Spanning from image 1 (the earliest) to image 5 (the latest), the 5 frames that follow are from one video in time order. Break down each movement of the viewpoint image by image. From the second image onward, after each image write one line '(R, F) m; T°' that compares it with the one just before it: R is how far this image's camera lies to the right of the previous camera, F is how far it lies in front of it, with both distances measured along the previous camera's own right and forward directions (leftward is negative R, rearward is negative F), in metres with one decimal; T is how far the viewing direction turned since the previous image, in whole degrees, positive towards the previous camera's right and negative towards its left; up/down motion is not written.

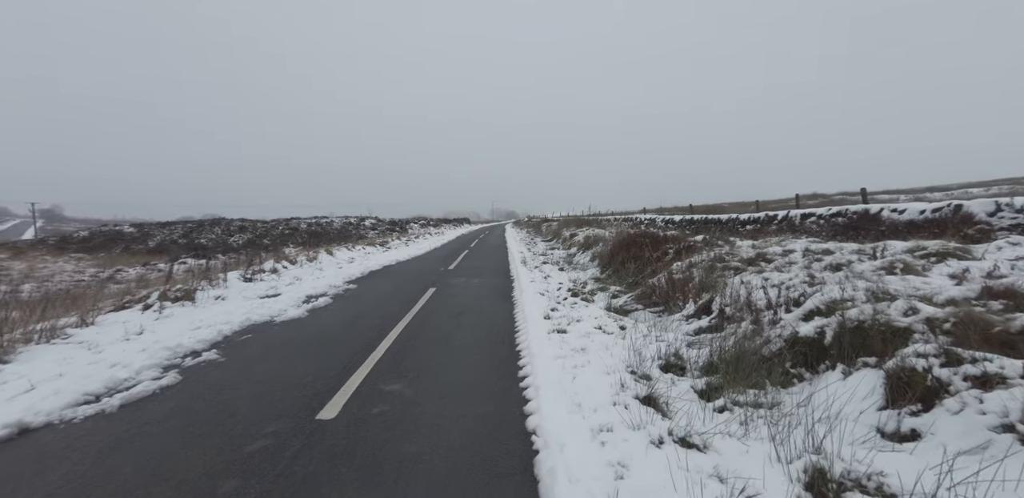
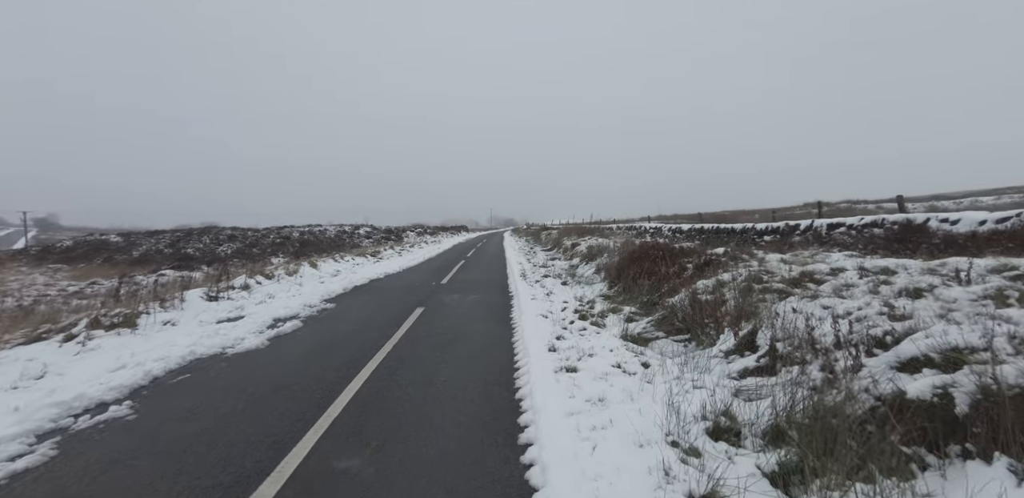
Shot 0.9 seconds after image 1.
(0.0, +1.1) m; 0°
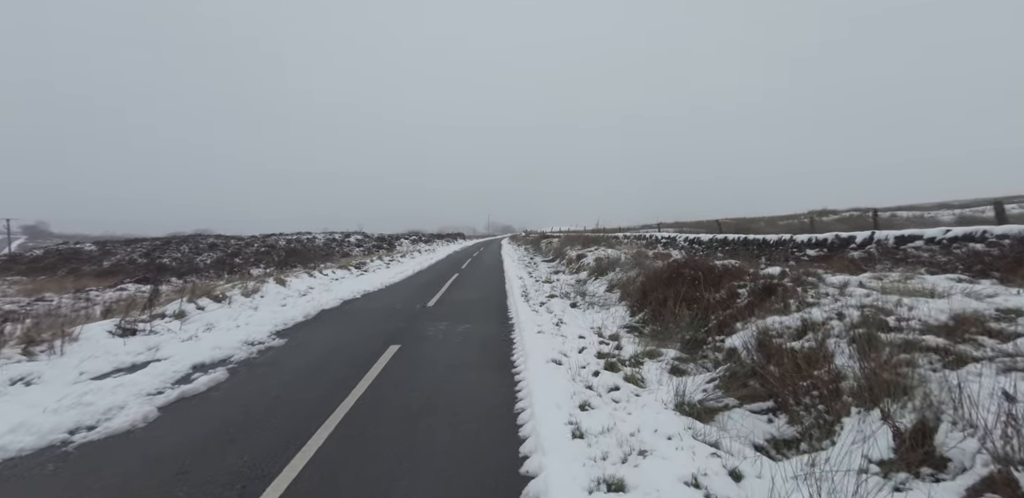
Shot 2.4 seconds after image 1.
(-0.1, +1.9) m; 0°
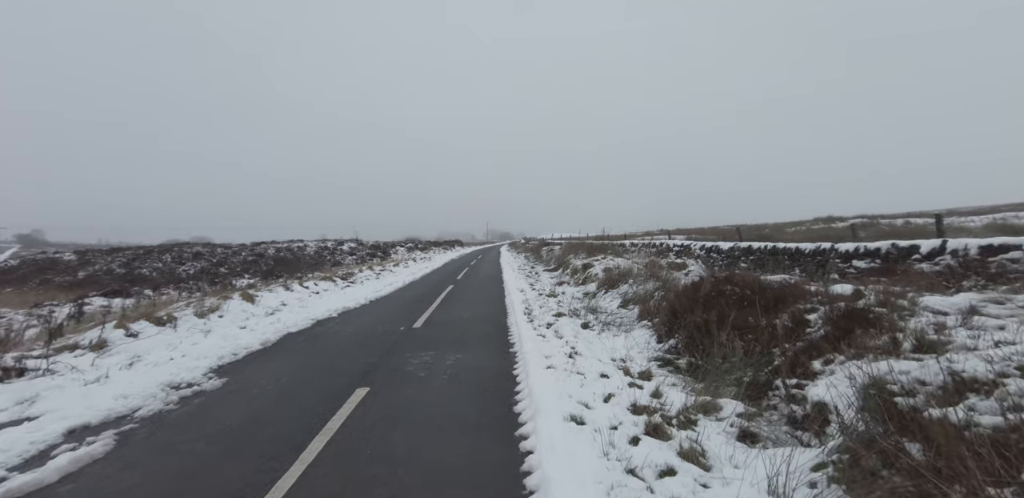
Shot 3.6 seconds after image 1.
(0.0, +1.5) m; 0°
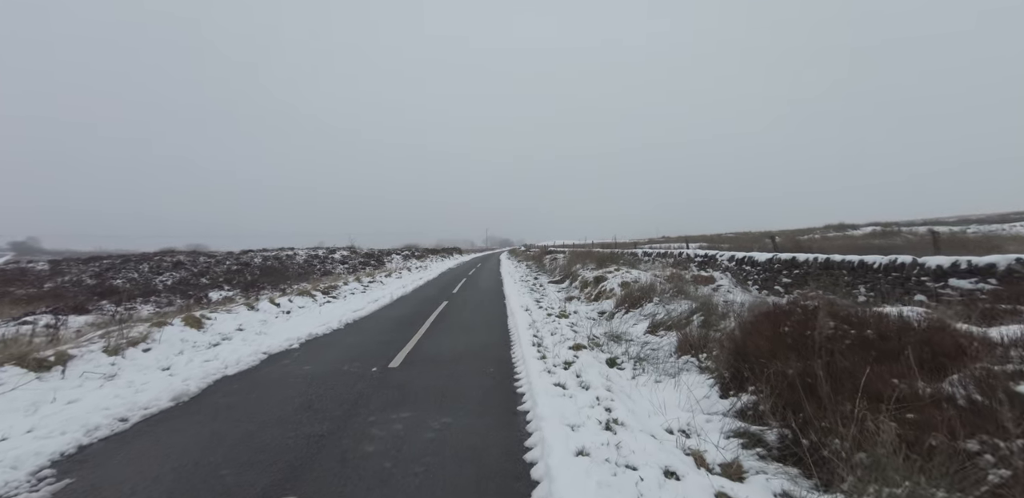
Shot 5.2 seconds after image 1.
(-0.1, +2.0) m; 0°
